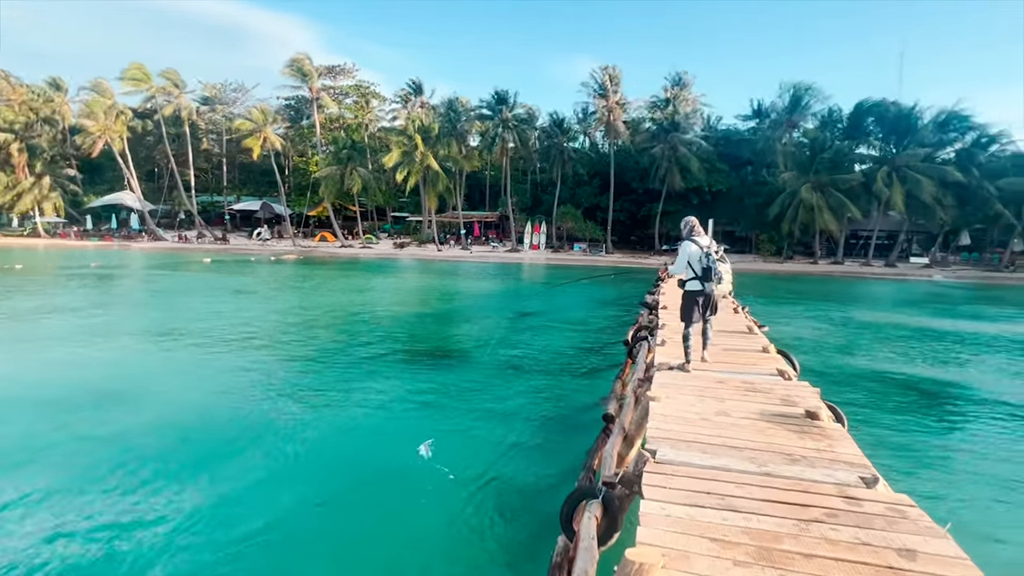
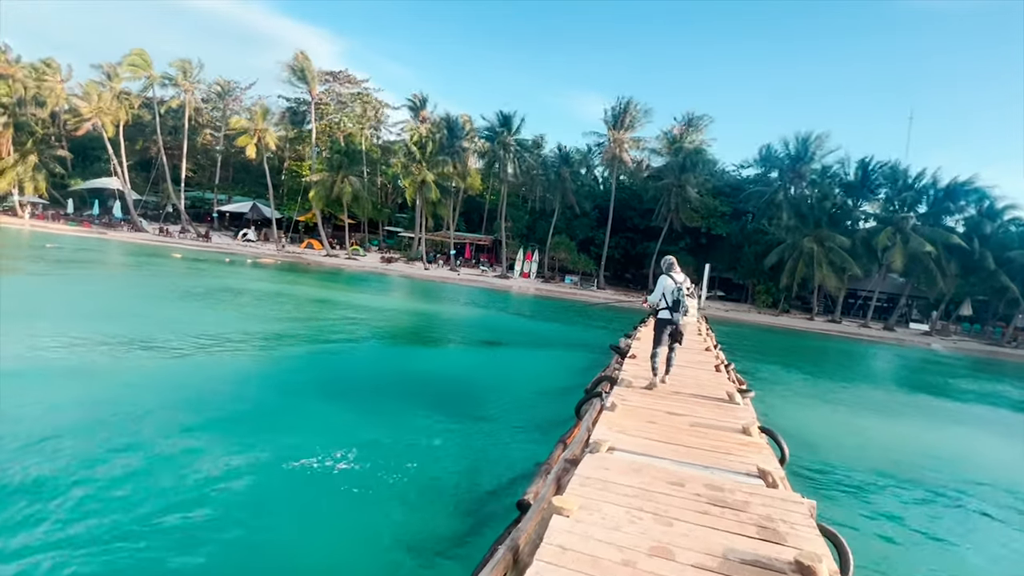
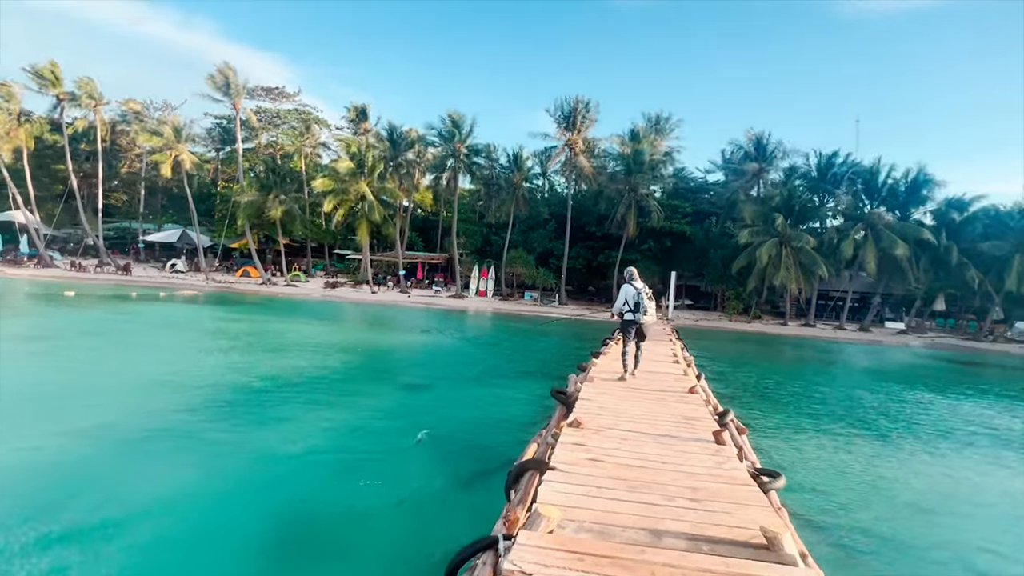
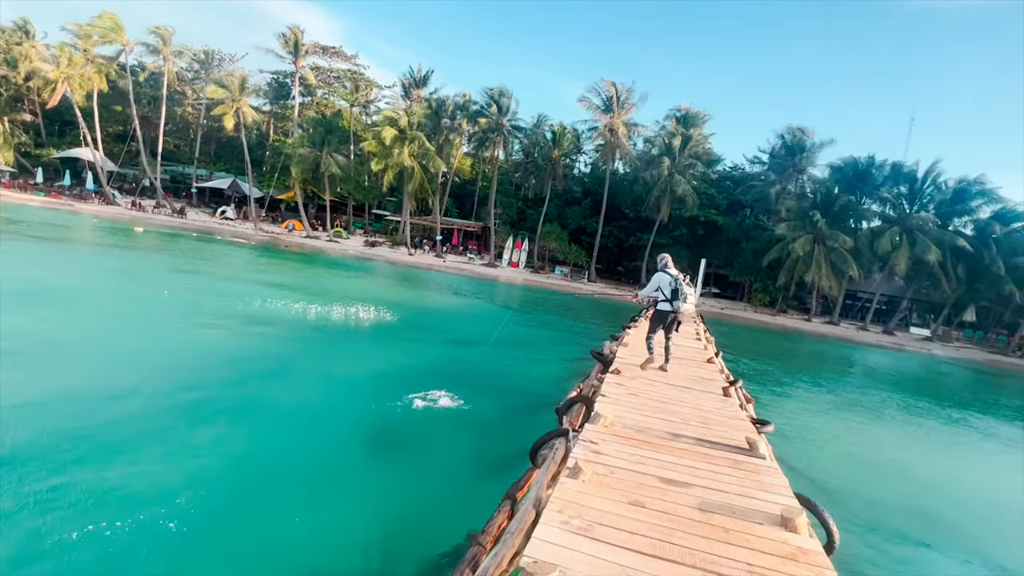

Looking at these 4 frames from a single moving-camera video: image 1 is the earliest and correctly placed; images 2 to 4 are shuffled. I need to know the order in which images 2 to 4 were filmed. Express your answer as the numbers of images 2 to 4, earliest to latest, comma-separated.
2, 4, 3
